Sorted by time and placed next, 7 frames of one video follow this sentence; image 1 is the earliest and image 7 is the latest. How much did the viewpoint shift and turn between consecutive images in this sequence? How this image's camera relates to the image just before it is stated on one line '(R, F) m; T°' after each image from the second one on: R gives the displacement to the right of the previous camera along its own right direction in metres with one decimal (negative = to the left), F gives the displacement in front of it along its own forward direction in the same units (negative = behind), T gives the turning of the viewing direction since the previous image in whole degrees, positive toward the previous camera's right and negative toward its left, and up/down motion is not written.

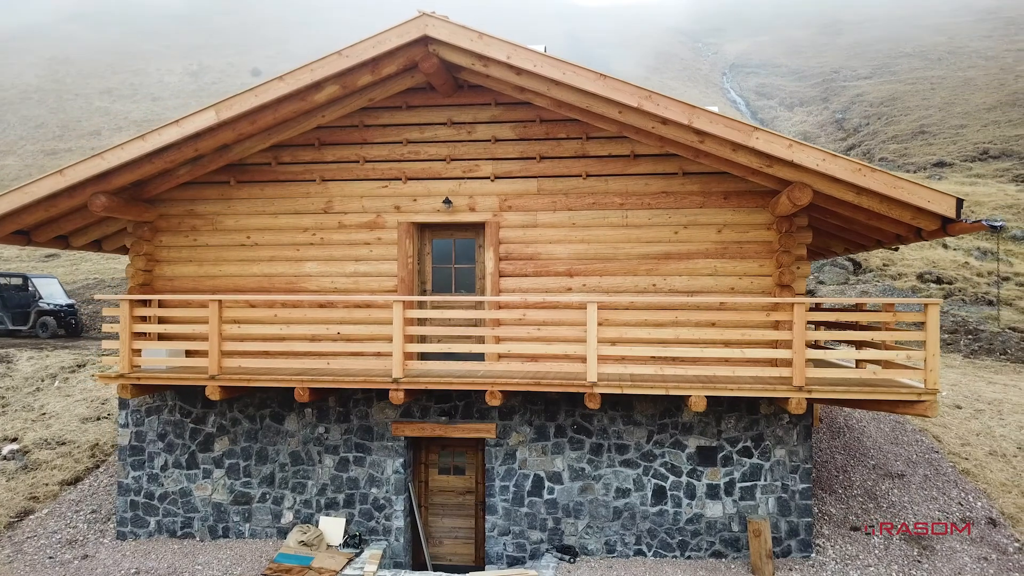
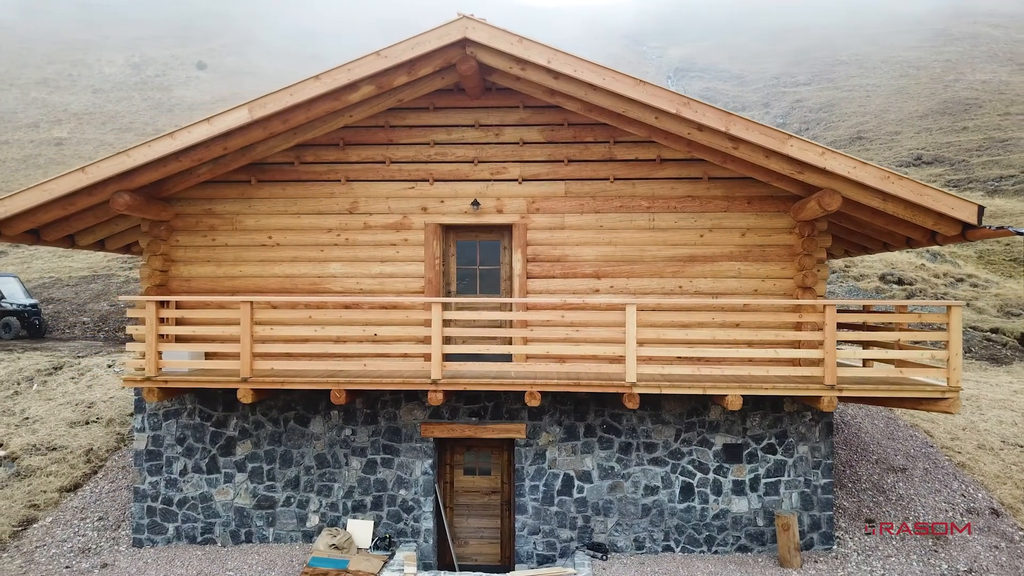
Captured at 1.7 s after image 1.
(-0.9, 0.0) m; +3°
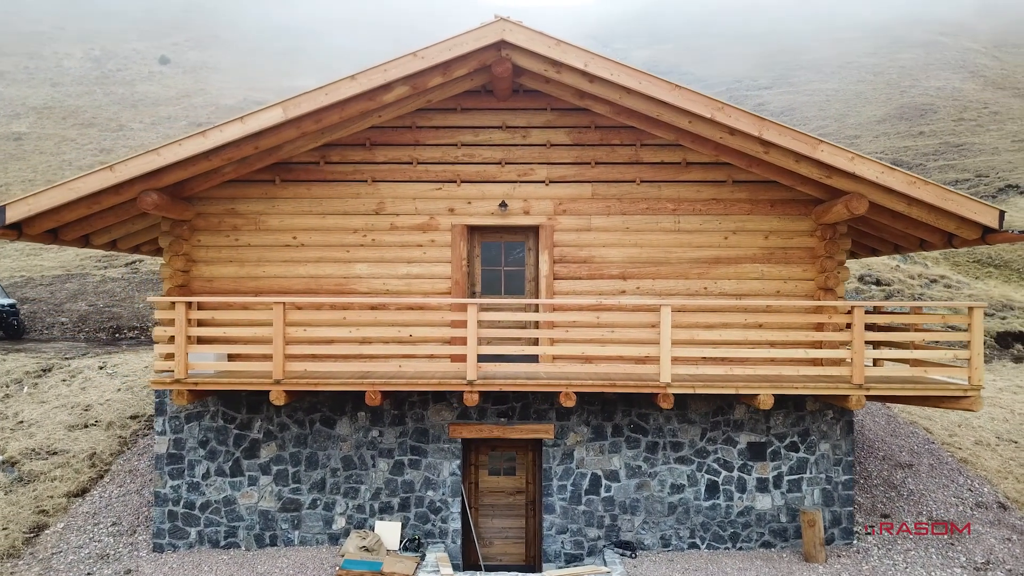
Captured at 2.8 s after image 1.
(-0.7, 0.0) m; +2°
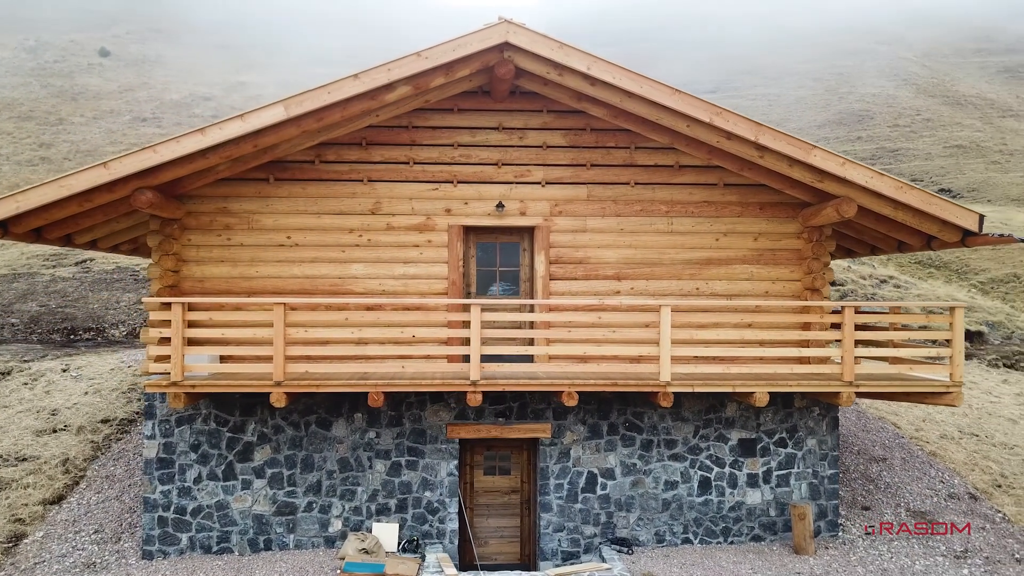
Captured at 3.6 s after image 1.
(-0.5, 0.0) m; +3°
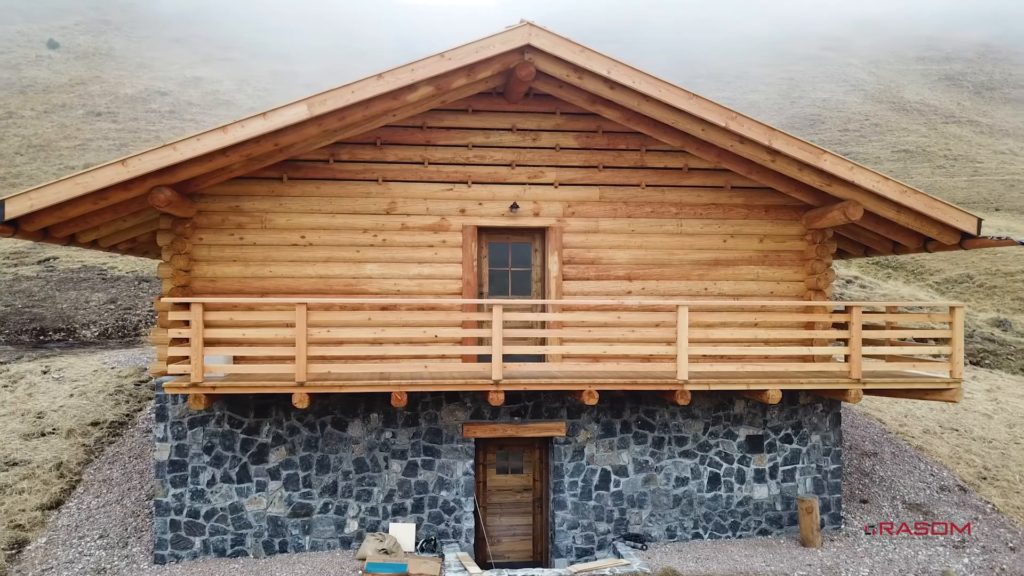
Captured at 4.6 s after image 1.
(-0.6, -0.1) m; +3°
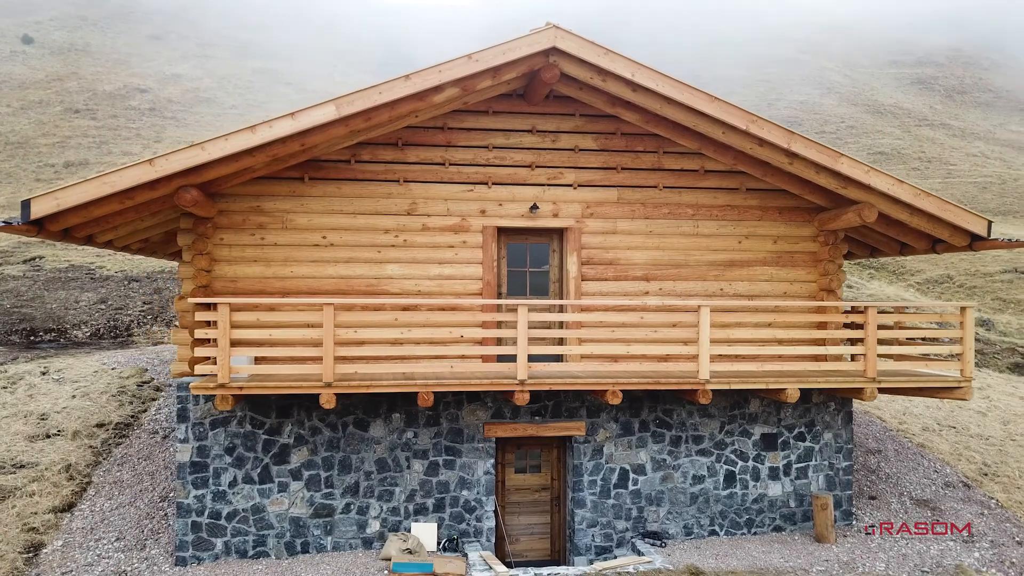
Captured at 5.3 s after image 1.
(-0.5, -0.1) m; +1°
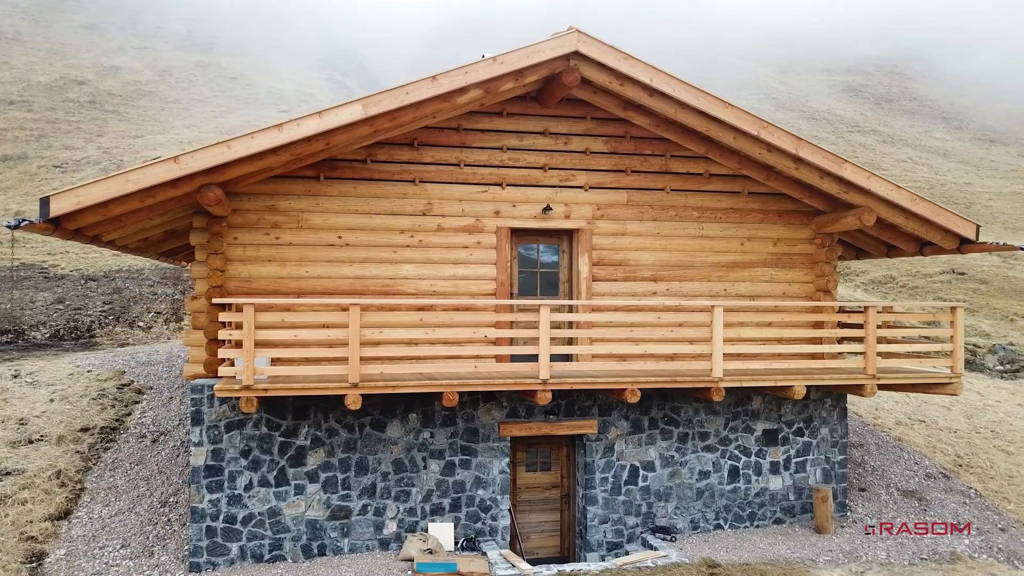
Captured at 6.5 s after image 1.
(-0.7, -0.1) m; +4°
